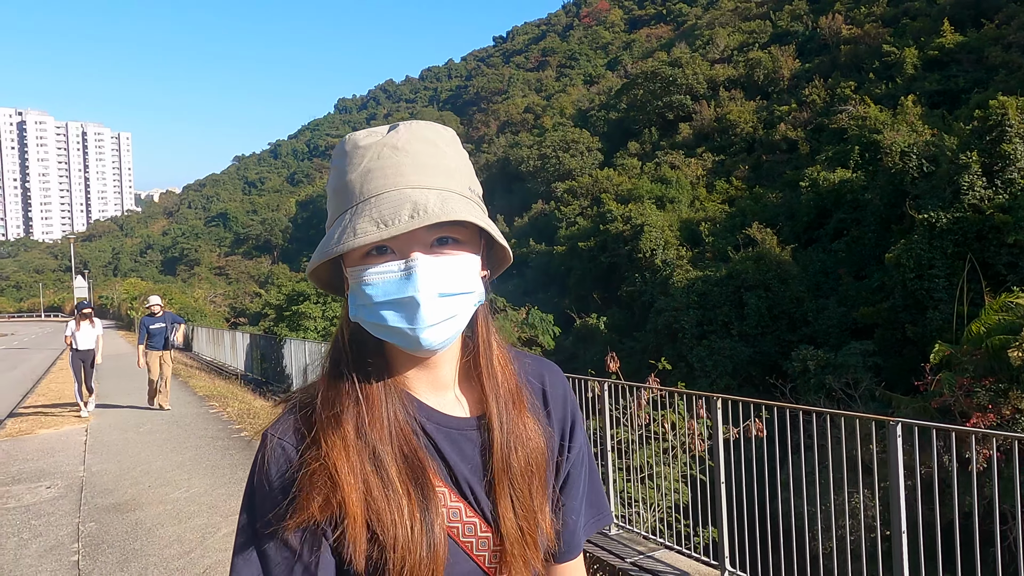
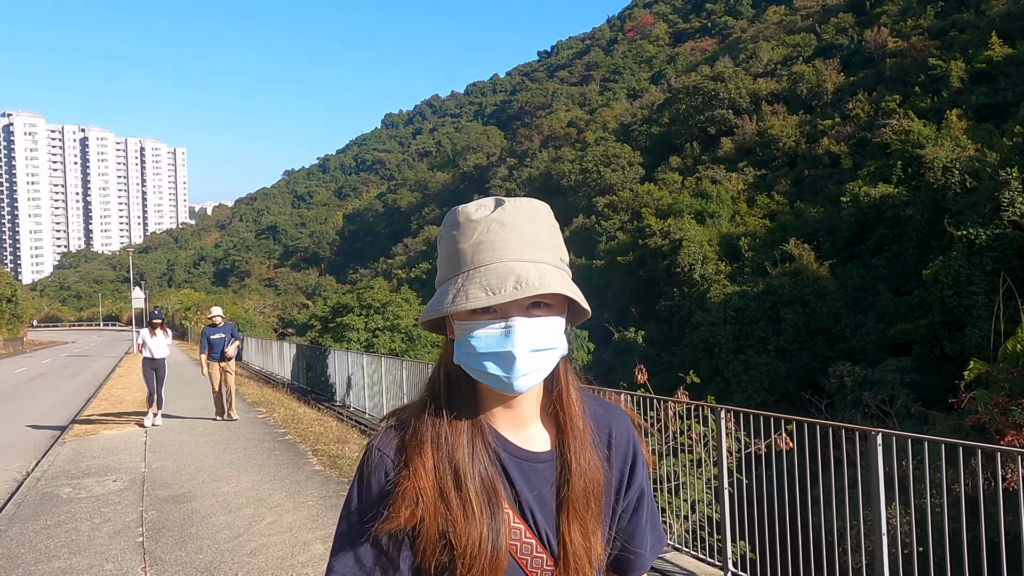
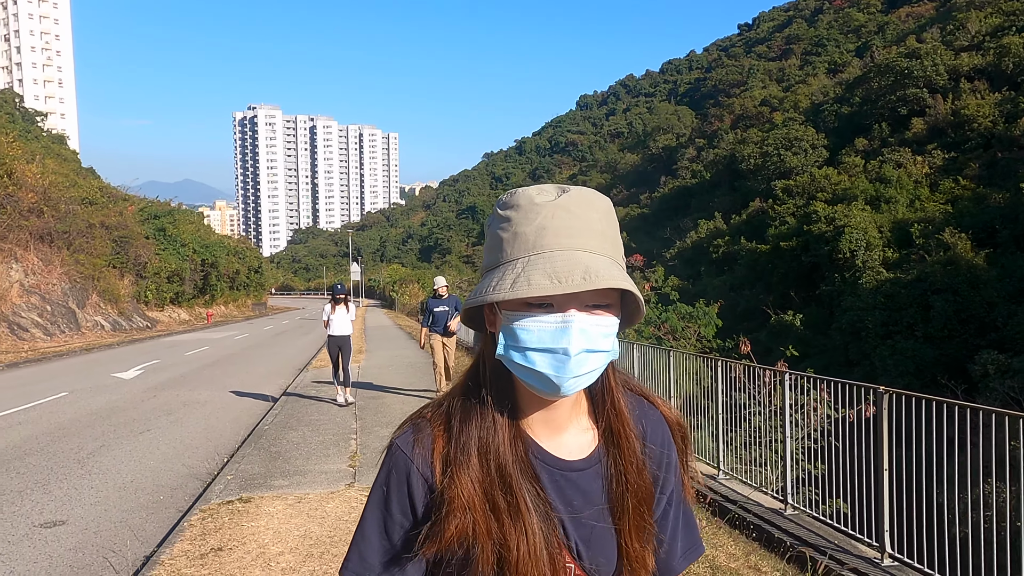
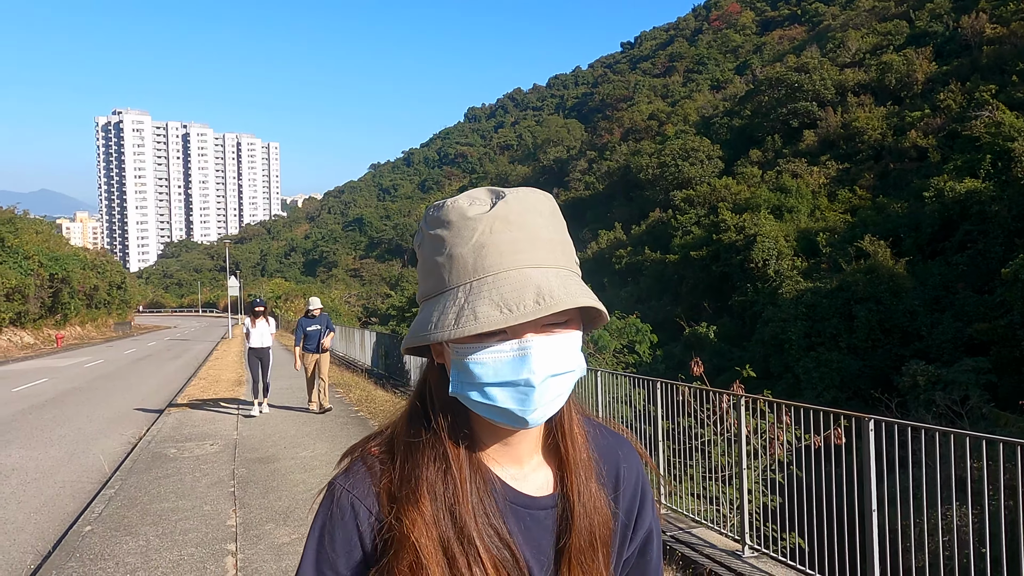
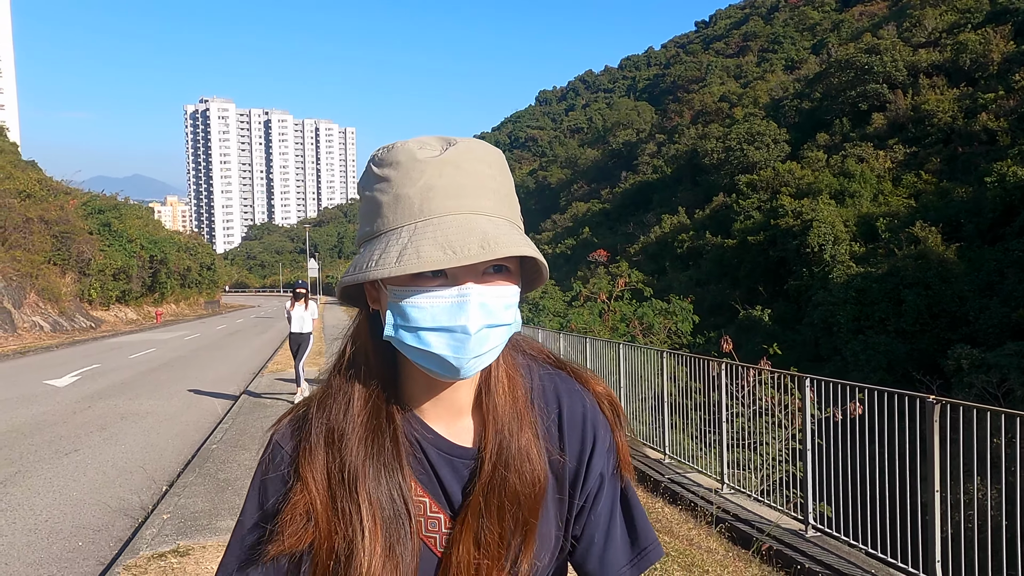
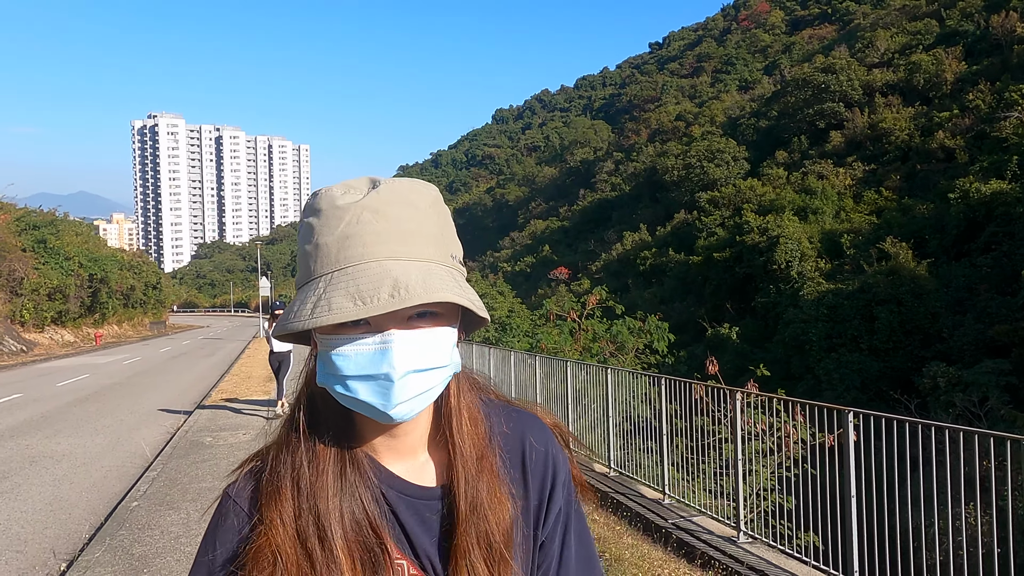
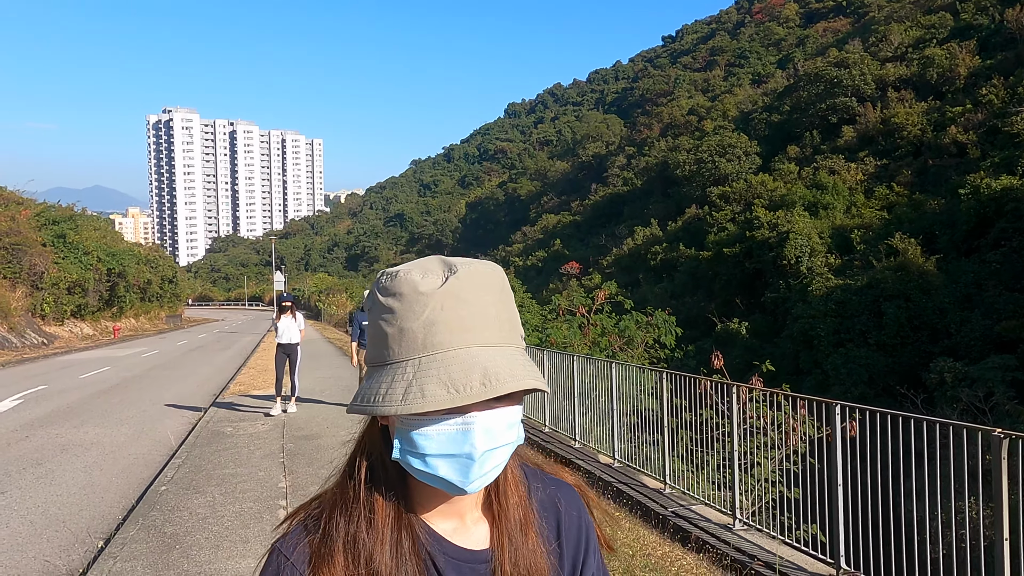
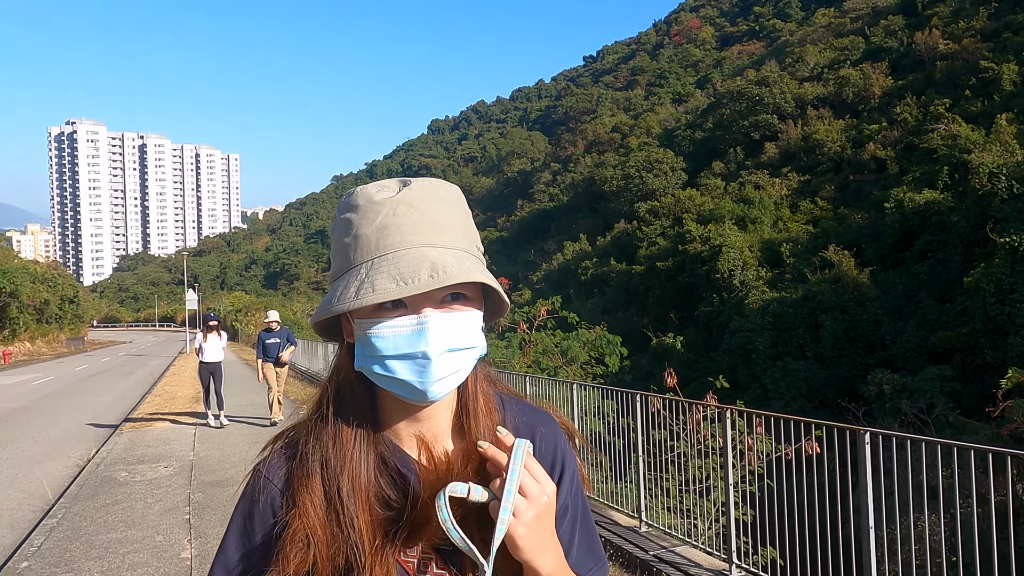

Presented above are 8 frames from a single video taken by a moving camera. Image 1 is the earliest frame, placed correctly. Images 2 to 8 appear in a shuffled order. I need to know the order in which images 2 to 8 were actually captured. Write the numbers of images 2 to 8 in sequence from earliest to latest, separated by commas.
2, 8, 4, 6, 7, 5, 3
